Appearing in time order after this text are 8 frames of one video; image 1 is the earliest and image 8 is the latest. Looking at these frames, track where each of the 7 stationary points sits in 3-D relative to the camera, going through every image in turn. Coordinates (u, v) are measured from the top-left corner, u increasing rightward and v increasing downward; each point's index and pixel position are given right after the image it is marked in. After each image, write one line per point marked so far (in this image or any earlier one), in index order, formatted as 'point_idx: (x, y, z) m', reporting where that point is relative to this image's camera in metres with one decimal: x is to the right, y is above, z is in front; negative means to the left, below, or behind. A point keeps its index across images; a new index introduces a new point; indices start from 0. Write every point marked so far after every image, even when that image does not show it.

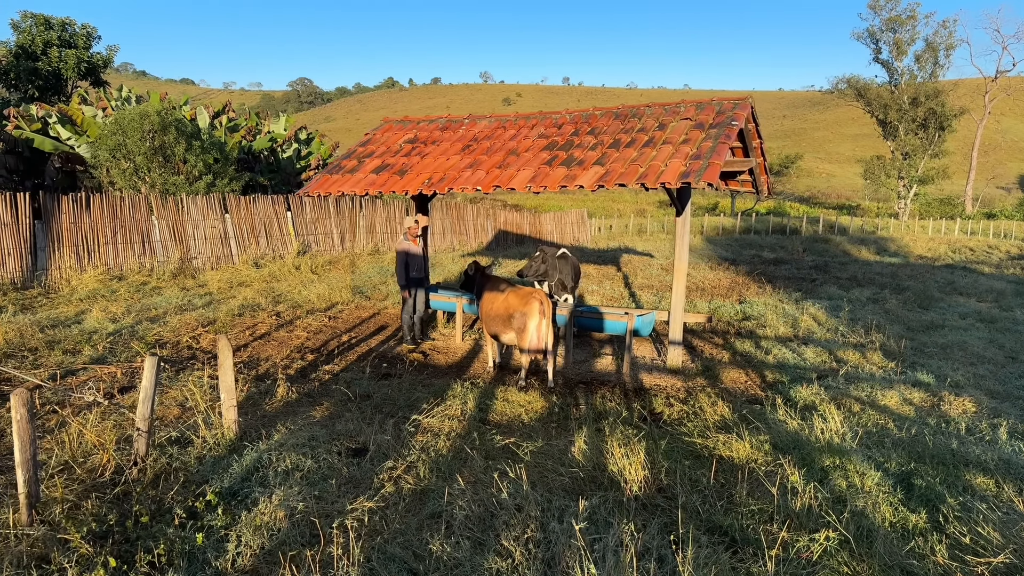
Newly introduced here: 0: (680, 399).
0: (+1.5, -1.0, +5.9) m
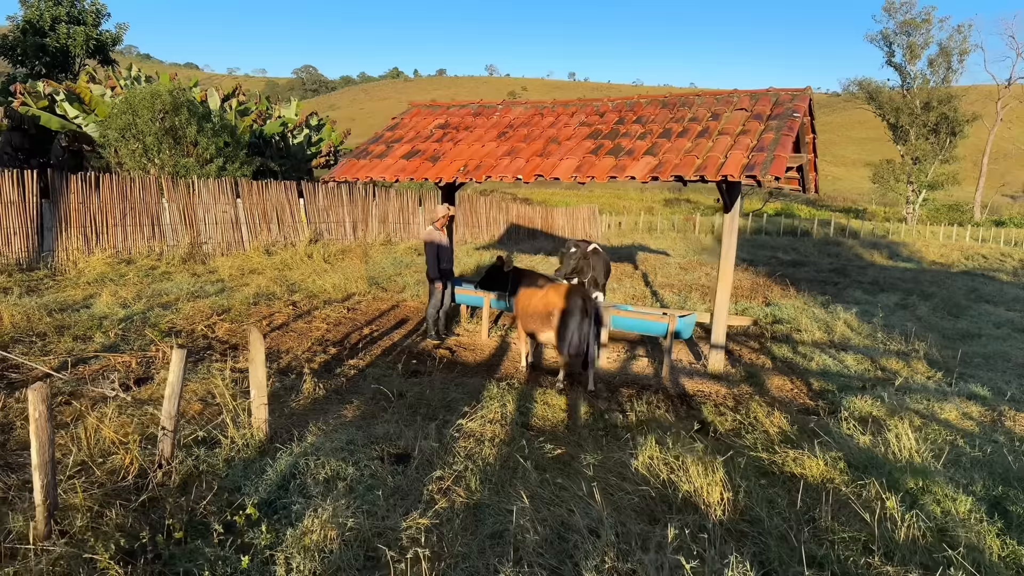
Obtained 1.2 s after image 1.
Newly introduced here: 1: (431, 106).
0: (+1.8, -1.0, +5.6) m
1: (-1.0, +2.1, +8.0) m
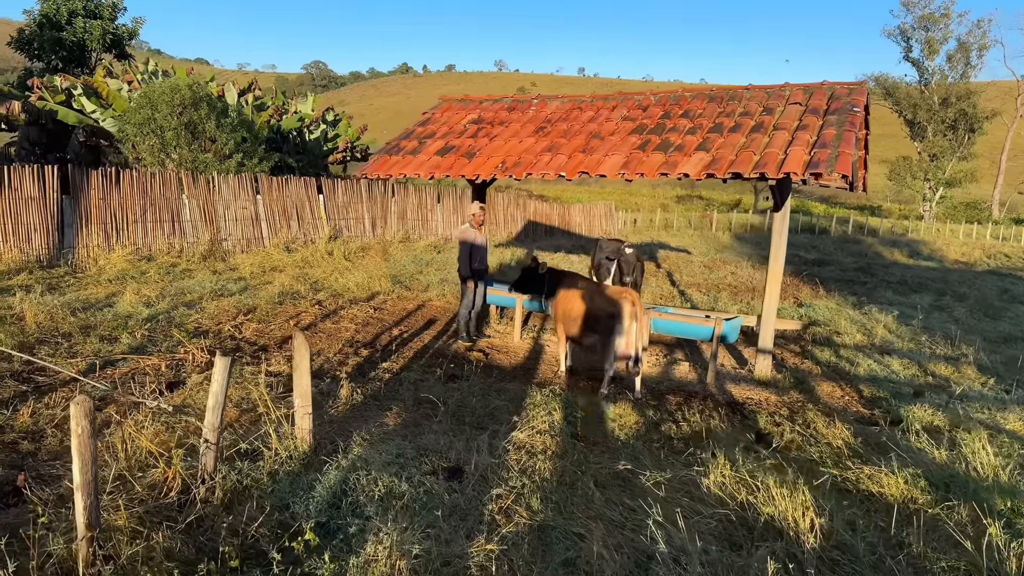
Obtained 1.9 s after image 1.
0: (+2.1, -1.0, +5.3) m
1: (-0.6, +2.1, +7.7) m
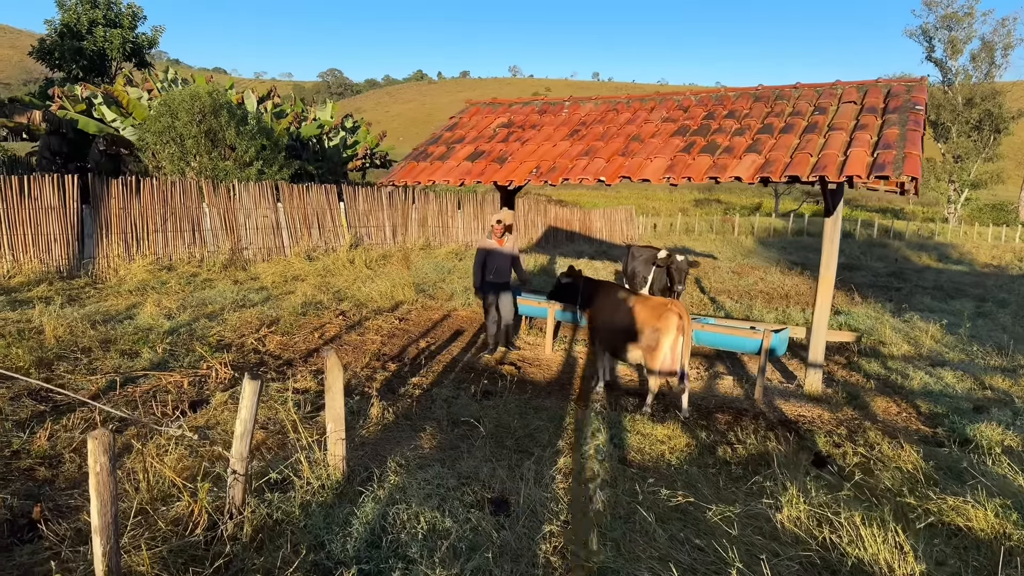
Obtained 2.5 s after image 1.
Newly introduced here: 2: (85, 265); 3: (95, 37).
0: (+2.4, -1.1, +5.0) m
1: (-0.2, +2.0, +7.5) m
2: (-6.1, +0.3, +9.7) m
3: (-11.0, +6.6, +17.8) m
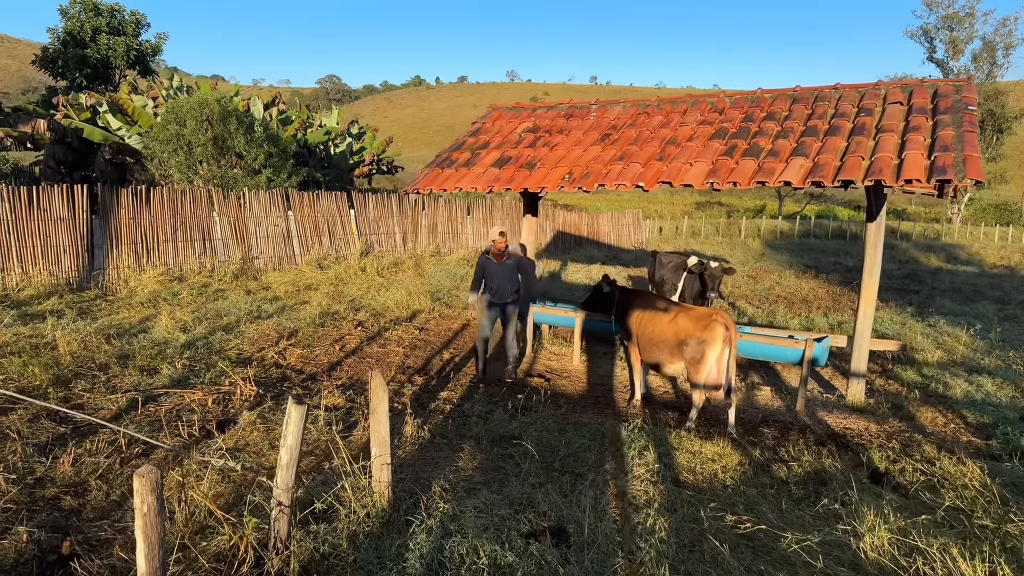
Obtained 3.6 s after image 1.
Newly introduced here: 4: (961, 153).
0: (+2.7, -1.1, +4.8) m
1: (0.0, +1.9, +7.3) m
2: (-5.8, +0.2, +9.5) m
3: (-10.8, +6.3, +17.7) m
4: (+2.8, +0.9, +4.3) m
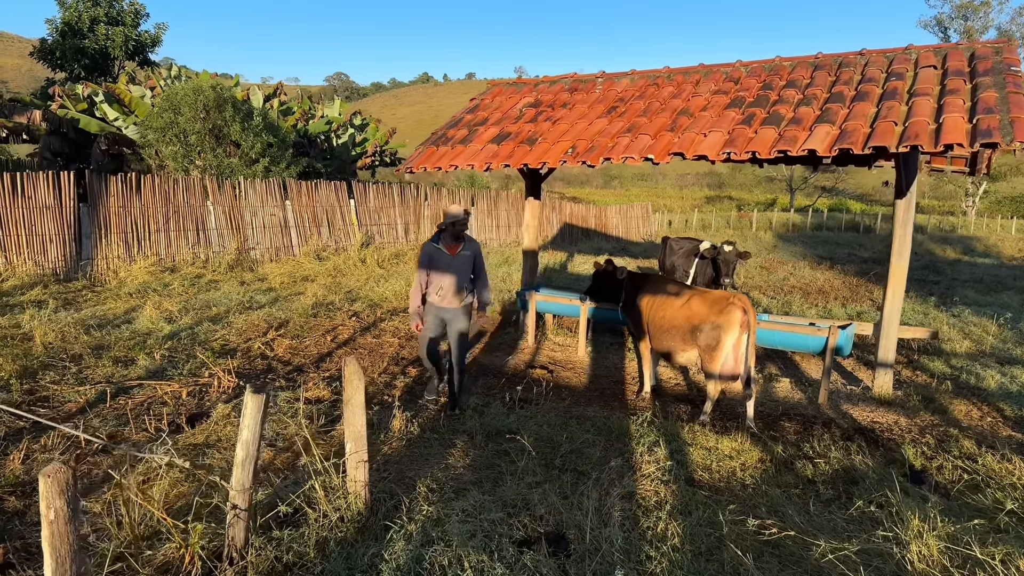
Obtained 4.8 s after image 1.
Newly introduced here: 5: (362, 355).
0: (+2.7, -1.0, +4.3) m
1: (0.0, +2.1, +6.9) m
2: (-5.8, +0.3, +9.1) m
3: (-10.6, +6.5, +17.4) m
4: (+2.8, +1.0, +3.8) m
5: (-1.4, -0.6, +6.1) m
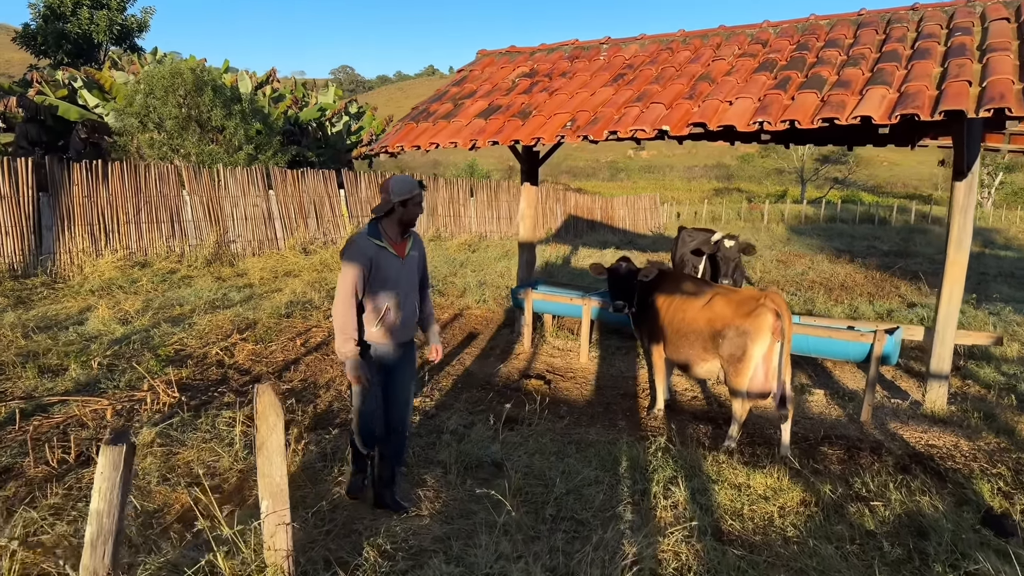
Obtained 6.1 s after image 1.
0: (+2.6, -1.0, +3.5) m
1: (0.0, +2.1, +6.1) m
2: (-5.8, +0.3, +8.4) m
3: (-10.6, +6.6, +16.7) m
4: (+2.7, +1.0, +3.0) m
5: (-1.4, -0.6, +5.4) m
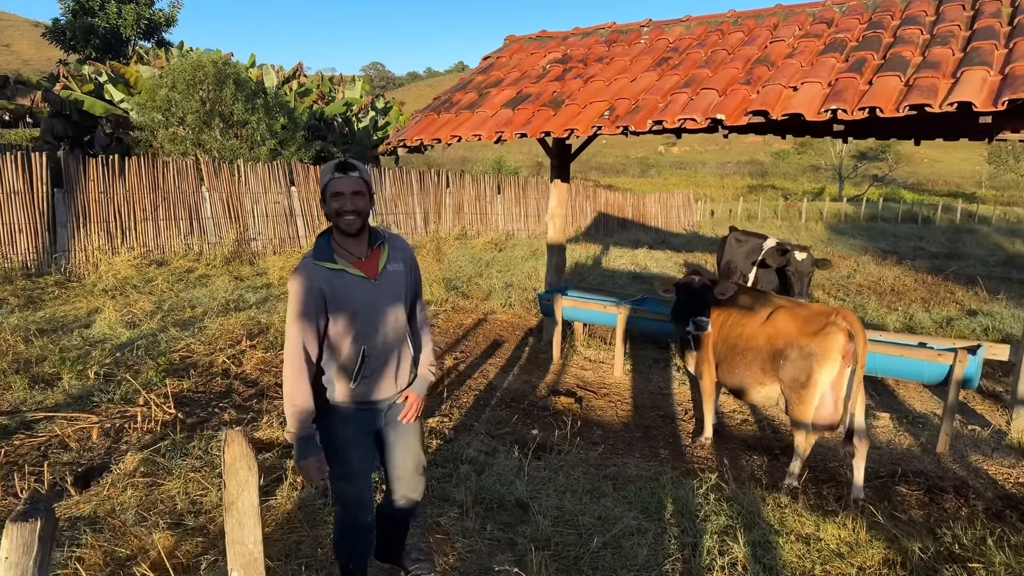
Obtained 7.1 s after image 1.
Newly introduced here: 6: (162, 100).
0: (+2.7, -1.1, +3.0) m
1: (+0.2, +2.0, +5.6) m
2: (-5.5, +0.3, +8.2) m
3: (-9.9, +6.7, +16.6) m
4: (+2.8, +0.9, +2.5) m
5: (-1.2, -0.6, +5.0) m
6: (-5.8, +3.1, +11.2) m
